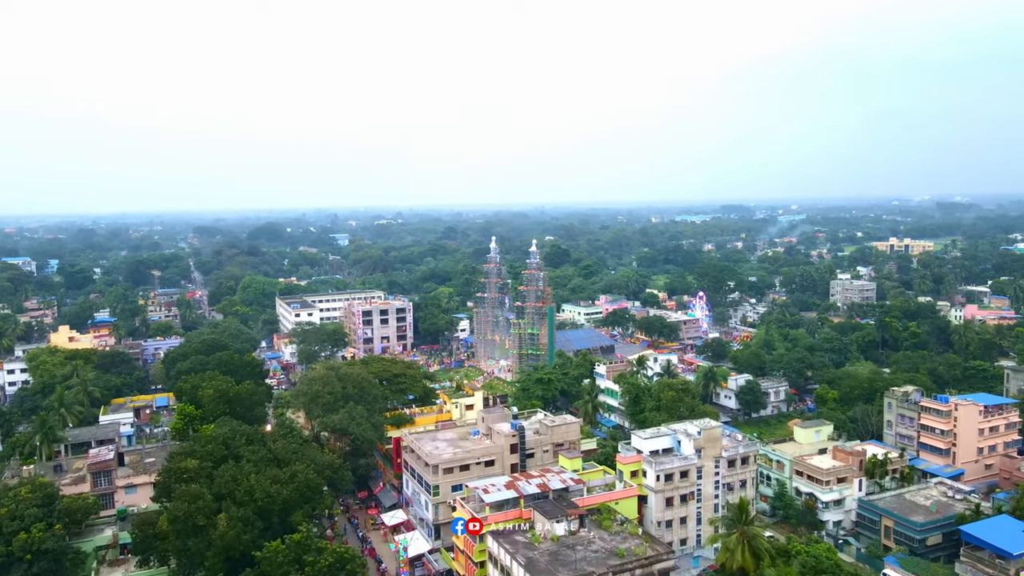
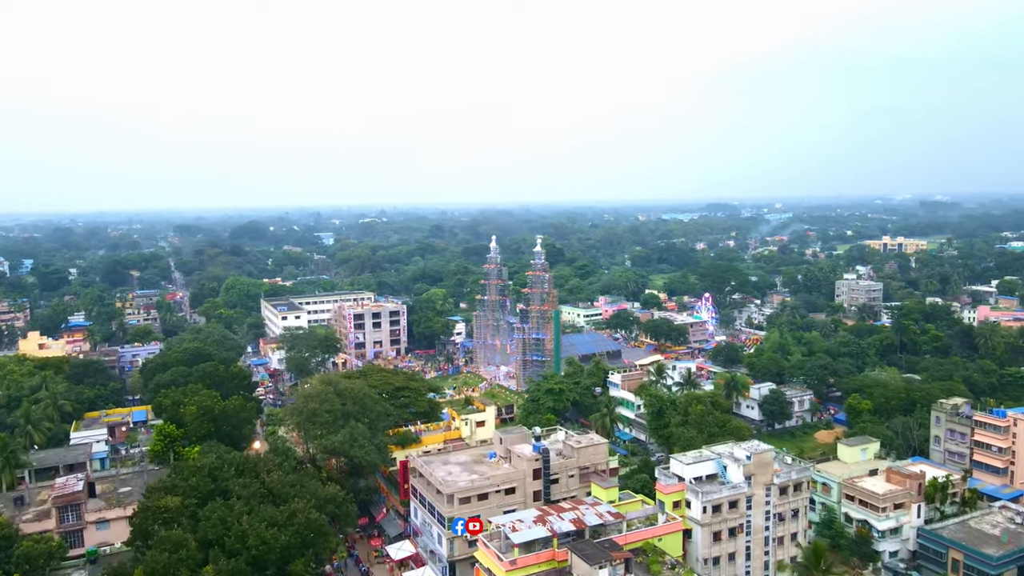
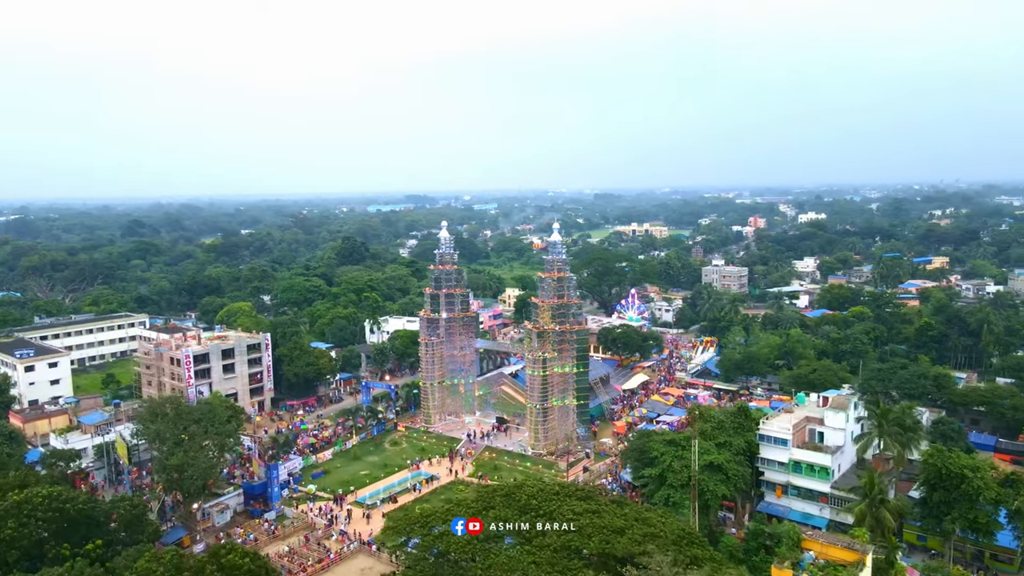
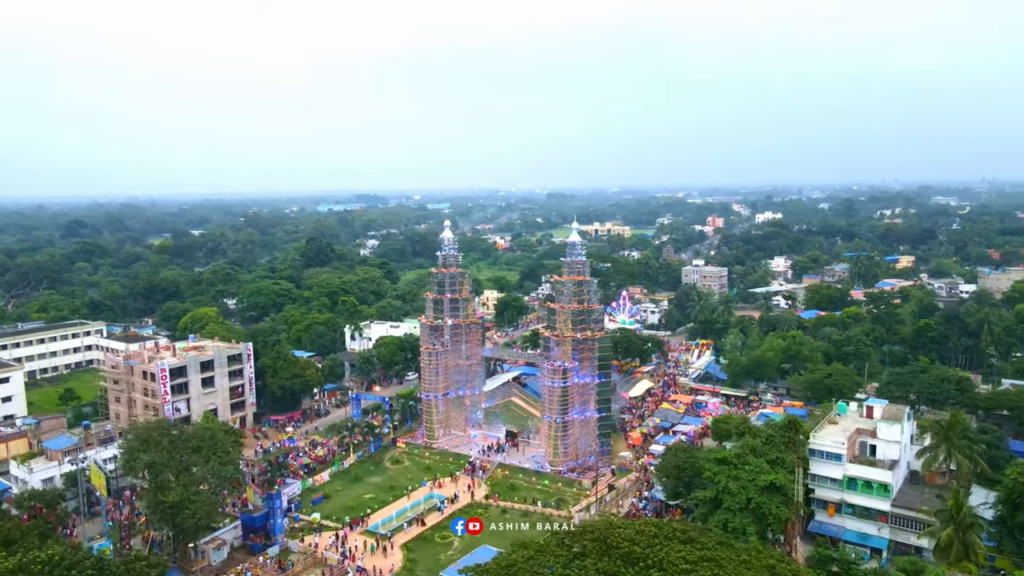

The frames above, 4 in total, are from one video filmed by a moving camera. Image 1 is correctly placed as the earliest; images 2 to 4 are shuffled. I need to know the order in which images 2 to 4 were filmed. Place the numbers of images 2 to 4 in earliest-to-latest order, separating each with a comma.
2, 3, 4
